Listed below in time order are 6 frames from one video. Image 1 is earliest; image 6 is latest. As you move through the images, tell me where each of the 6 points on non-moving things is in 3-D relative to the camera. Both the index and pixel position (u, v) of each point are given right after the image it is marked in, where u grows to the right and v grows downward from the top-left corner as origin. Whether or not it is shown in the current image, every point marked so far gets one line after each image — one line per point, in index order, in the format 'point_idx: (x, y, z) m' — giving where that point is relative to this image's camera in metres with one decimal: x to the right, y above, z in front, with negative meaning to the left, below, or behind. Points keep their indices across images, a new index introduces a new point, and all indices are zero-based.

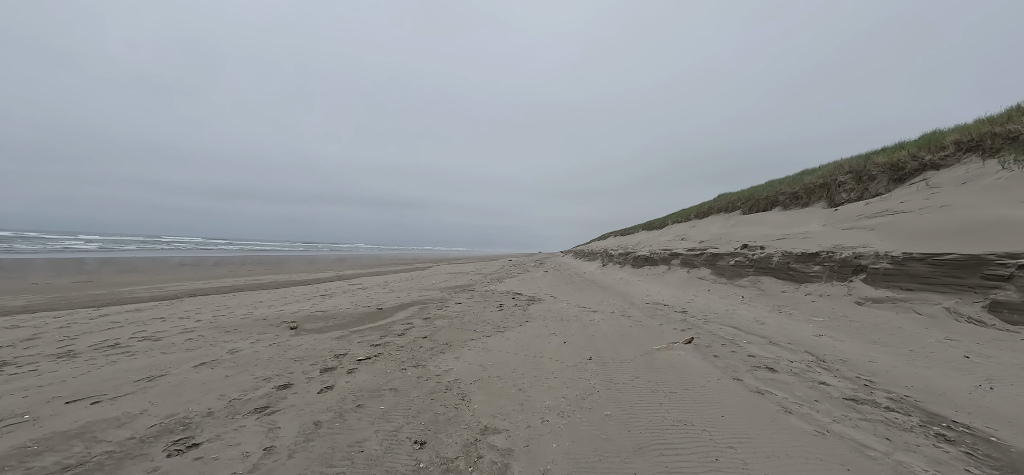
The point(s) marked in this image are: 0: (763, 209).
0: (+12.5, +1.4, +15.4) m
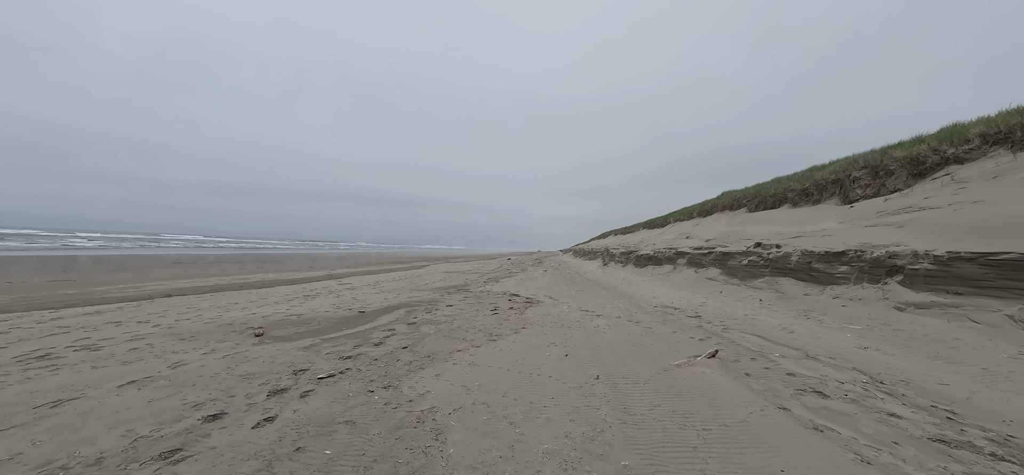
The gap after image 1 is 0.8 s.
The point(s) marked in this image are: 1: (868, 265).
0: (+12.4, +1.5, +14.8) m
1: (+5.8, -0.4, +5.0) m
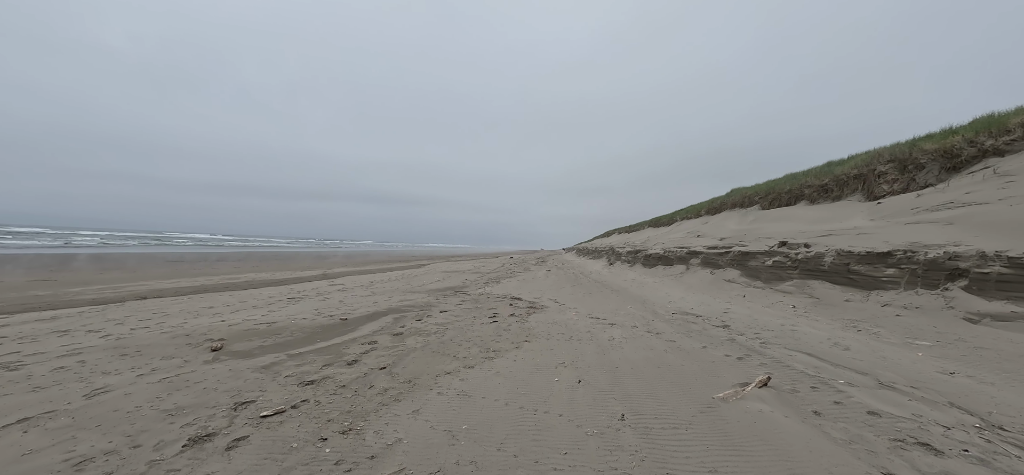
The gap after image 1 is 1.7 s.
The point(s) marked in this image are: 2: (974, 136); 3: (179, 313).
0: (+12.5, +1.6, +14.1) m
1: (+5.8, -0.4, +4.4) m
2: (+12.7, +2.8, +8.5) m
3: (-5.9, -1.3, +5.5) m
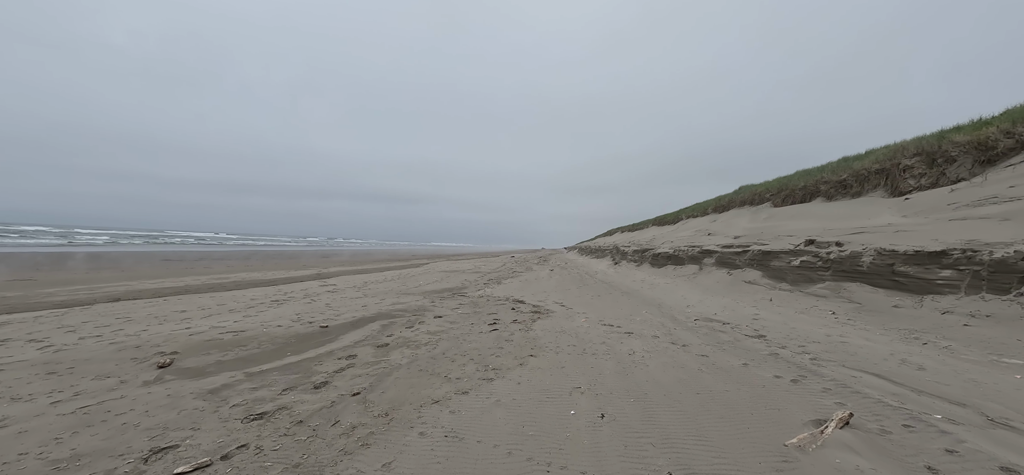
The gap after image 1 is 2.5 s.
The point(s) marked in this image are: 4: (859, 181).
0: (+12.6, +1.6, +13.5) m
1: (+5.8, -0.4, +3.8) m
2: (+12.8, +2.8, +7.9) m
3: (-5.8, -1.3, +4.9) m
4: (+12.6, +2.1, +11.2) m
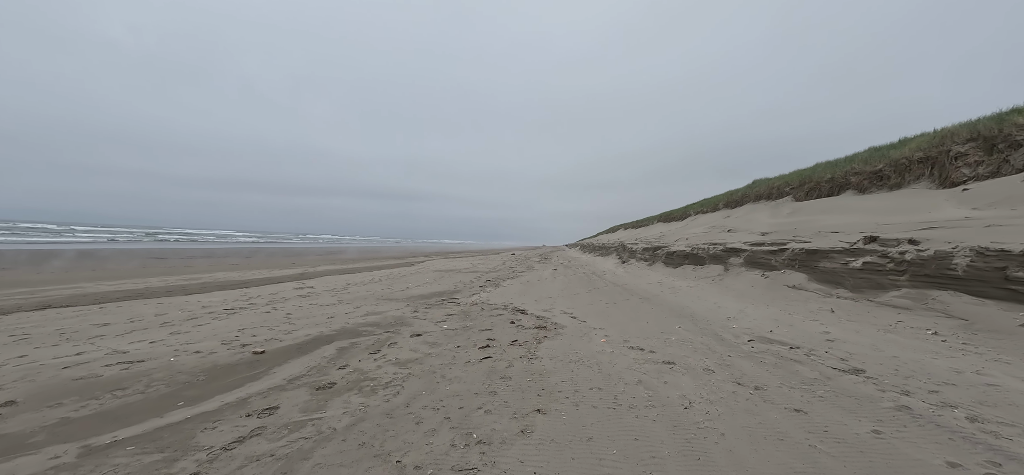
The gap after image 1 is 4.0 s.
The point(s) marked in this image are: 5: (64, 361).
0: (+12.6, +1.8, +12.3) m
1: (+5.8, -0.3, +2.7) m
2: (+12.8, +2.9, +6.7) m
3: (-5.9, -1.2, +3.9) m
4: (+12.6, +2.2, +10.1) m
5: (-4.3, -1.2, +3.0) m
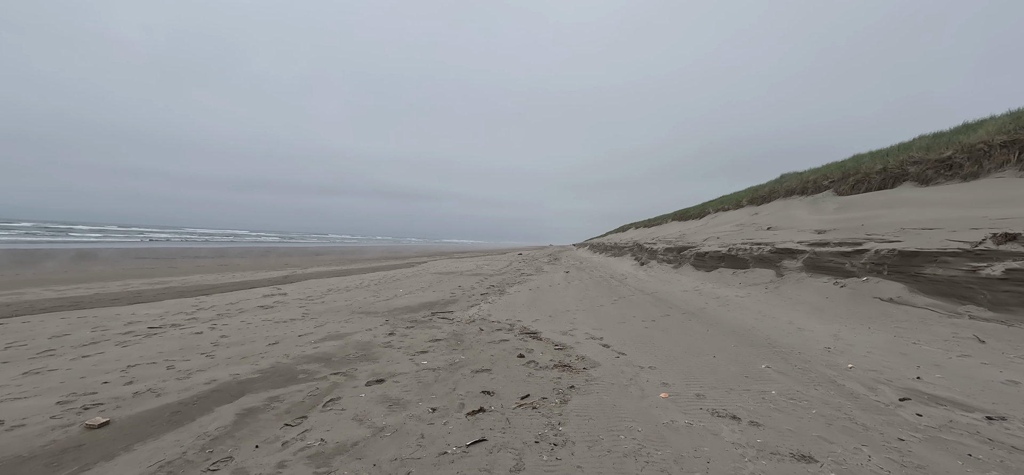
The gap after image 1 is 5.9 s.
0: (+12.8, +1.8, +10.8) m
1: (+5.9, -0.3, +1.3) m
2: (+12.9, +2.9, +5.2) m
3: (-5.8, -1.2, +2.7) m
4: (+12.8, +2.2, +8.5) m
5: (-4.2, -1.2, +1.8) m
